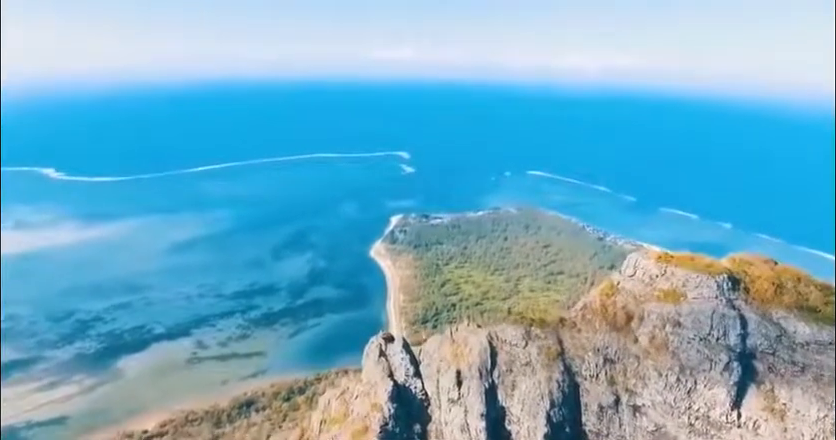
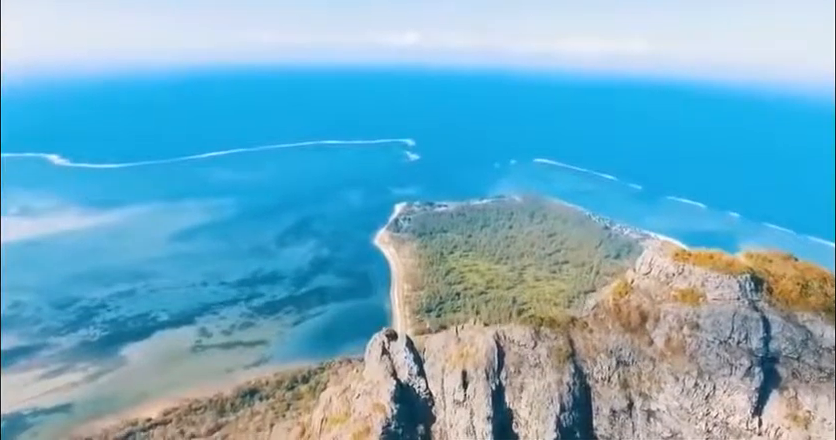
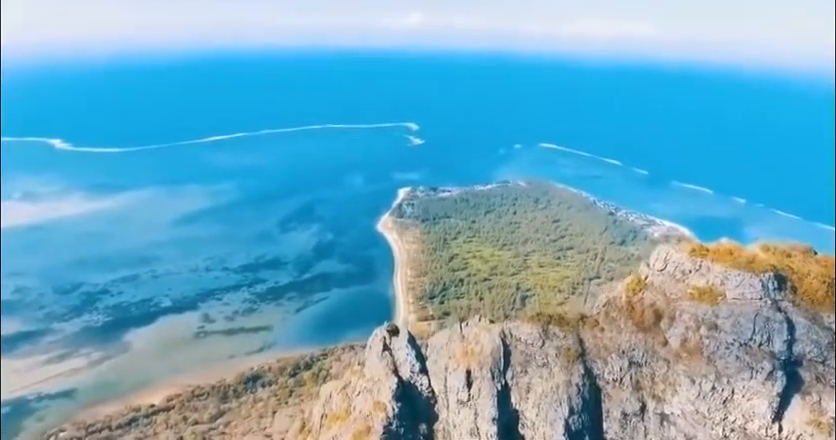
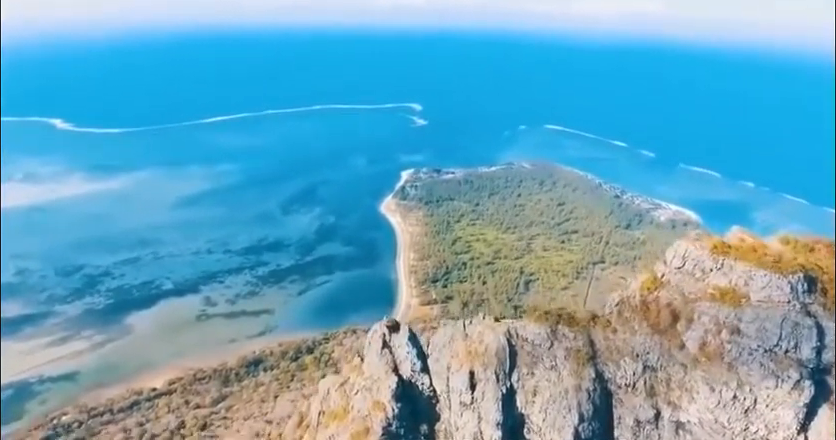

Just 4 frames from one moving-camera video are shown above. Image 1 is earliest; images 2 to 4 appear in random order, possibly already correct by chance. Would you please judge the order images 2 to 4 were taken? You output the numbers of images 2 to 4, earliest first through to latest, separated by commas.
2, 3, 4
